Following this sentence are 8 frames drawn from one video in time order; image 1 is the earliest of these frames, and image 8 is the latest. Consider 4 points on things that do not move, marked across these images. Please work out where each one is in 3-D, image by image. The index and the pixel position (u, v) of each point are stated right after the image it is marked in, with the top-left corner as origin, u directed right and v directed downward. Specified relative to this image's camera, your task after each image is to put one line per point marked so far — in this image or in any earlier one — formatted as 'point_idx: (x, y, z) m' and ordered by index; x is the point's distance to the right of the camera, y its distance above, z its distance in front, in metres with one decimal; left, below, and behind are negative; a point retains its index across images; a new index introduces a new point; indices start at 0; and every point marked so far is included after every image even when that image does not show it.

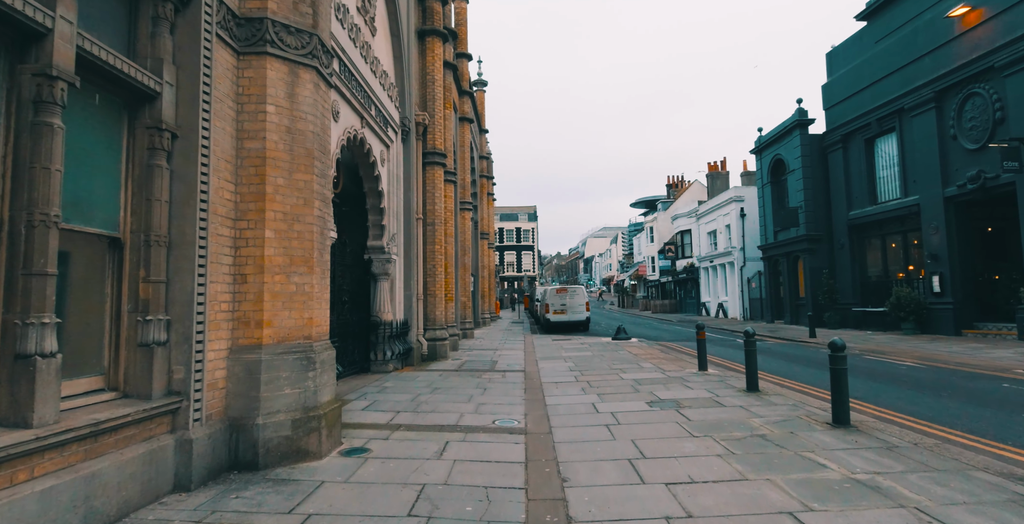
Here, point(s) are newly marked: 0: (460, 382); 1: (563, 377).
0: (-1.1, -2.4, +10.5) m
1: (+1.1, -2.5, +11.0) m
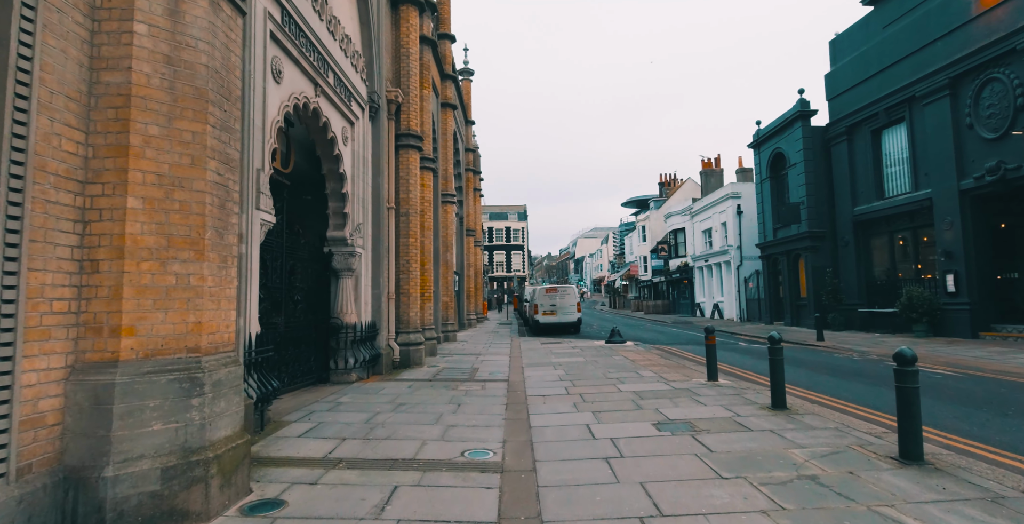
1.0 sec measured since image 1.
0: (-1.4, -2.3, +8.9) m
1: (+0.7, -2.3, +9.5) m
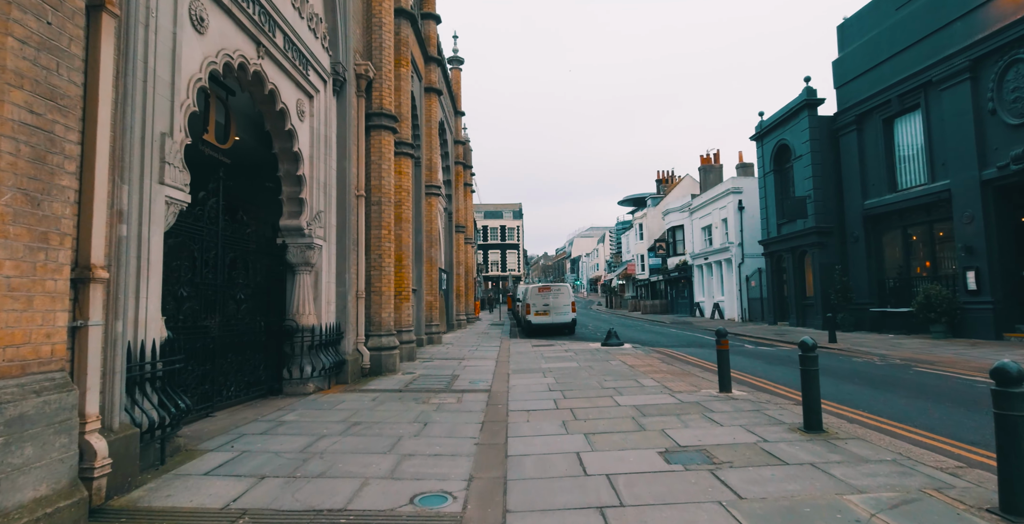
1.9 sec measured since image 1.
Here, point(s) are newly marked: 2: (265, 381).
0: (-1.7, -2.2, +7.6) m
1: (+0.4, -2.2, +8.2) m
2: (-4.1, -2.0, +8.6) m
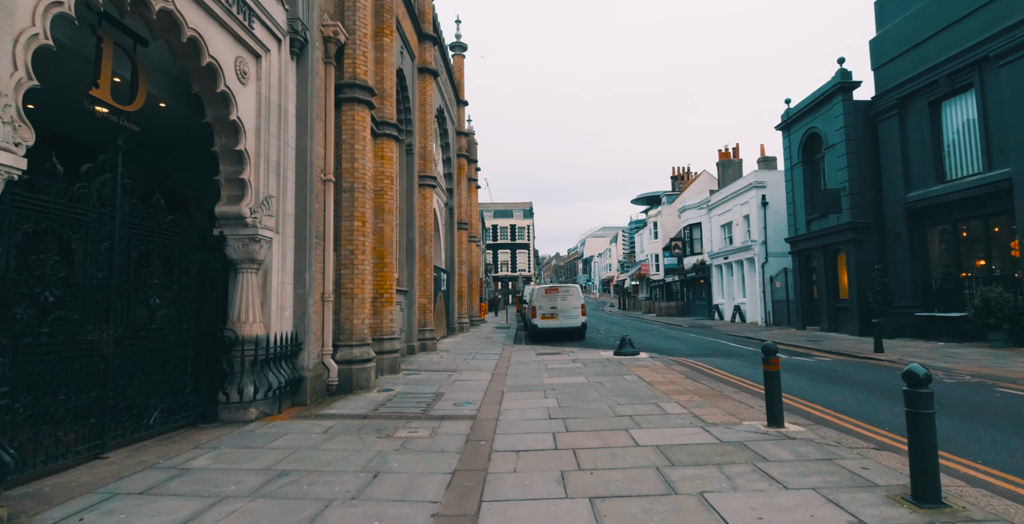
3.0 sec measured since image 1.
0: (-1.9, -2.1, +5.9) m
1: (+0.3, -2.2, +6.4) m
2: (-4.3, -1.9, +6.9) m
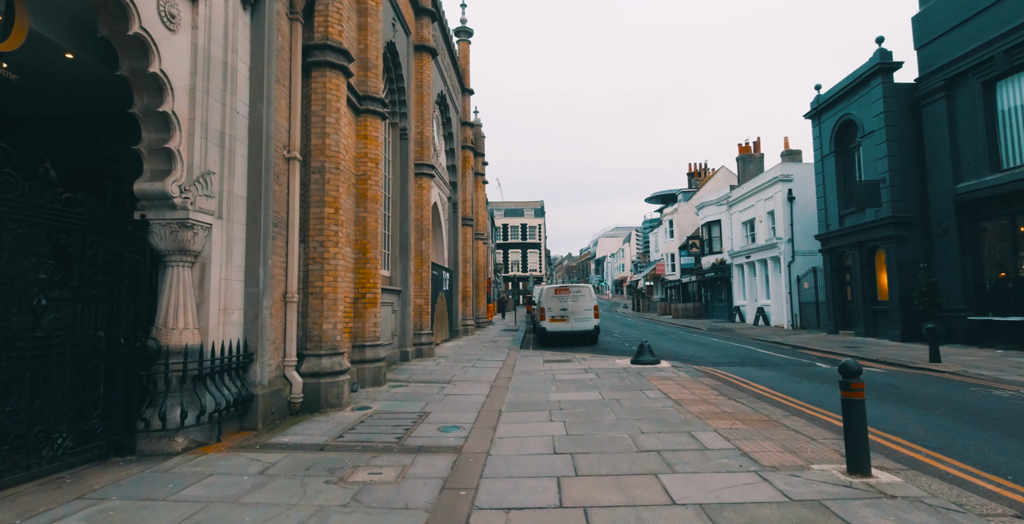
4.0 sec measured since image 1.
0: (-2.0, -2.0, +4.4) m
1: (+0.2, -2.1, +4.9) m
2: (-4.3, -1.8, +5.5) m
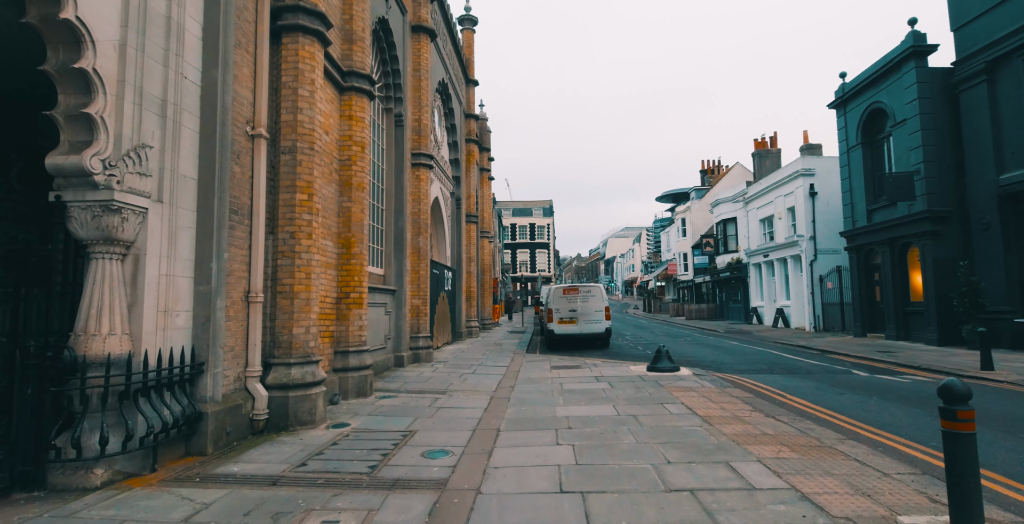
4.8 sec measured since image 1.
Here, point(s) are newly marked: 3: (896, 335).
0: (-2.0, -1.9, +3.3) m
1: (+0.1, -2.0, +3.8) m
2: (-4.4, -1.8, +4.5) m
3: (+14.2, -2.7, +18.9) m
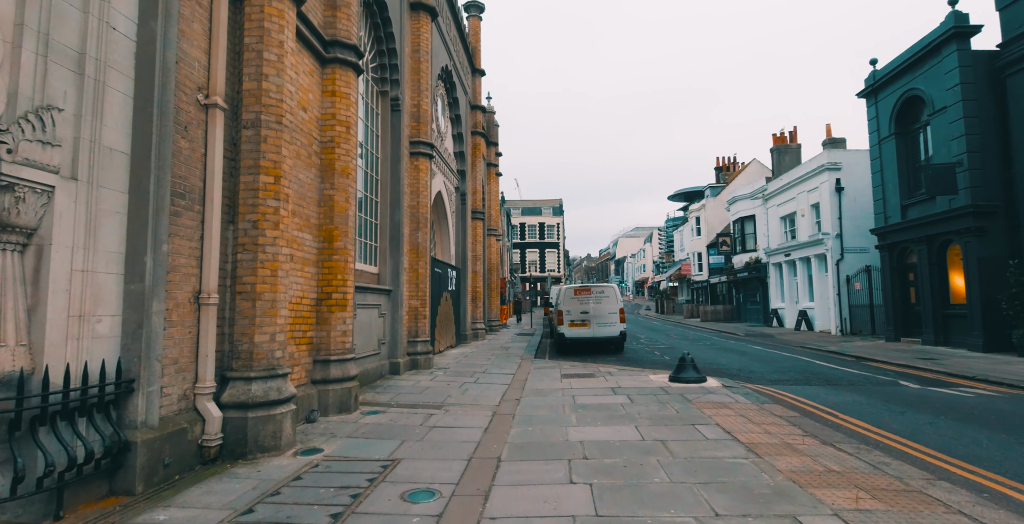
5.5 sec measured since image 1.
0: (-2.1, -1.9, +2.2) m
1: (+0.1, -1.9, +2.7) m
2: (-4.4, -1.7, +3.4) m
3: (+14.4, -2.7, +17.5) m
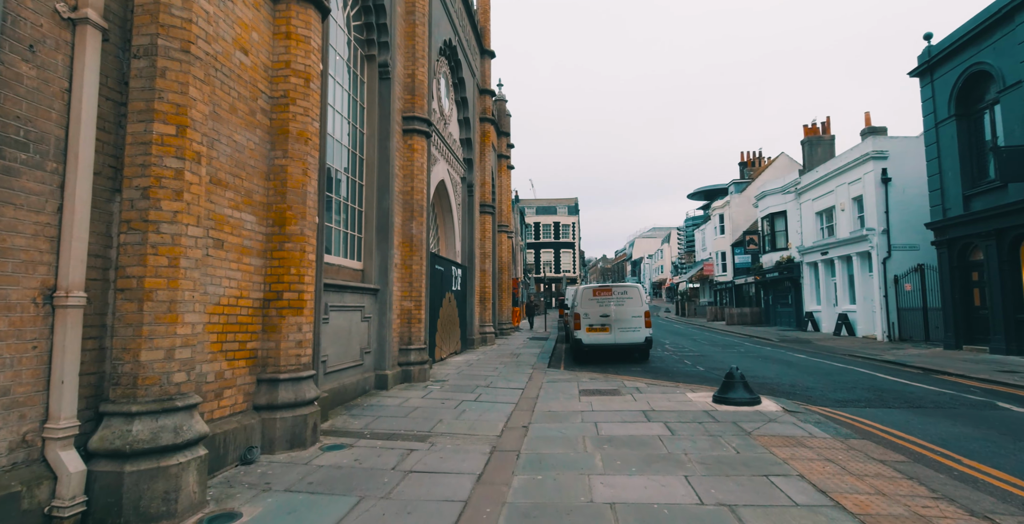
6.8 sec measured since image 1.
0: (-2.2, -1.8, +0.5) m
1: (0.0, -1.8, +0.9) m
2: (-4.4, -1.6, +1.8) m
3: (+14.8, -2.6, +15.3) m
